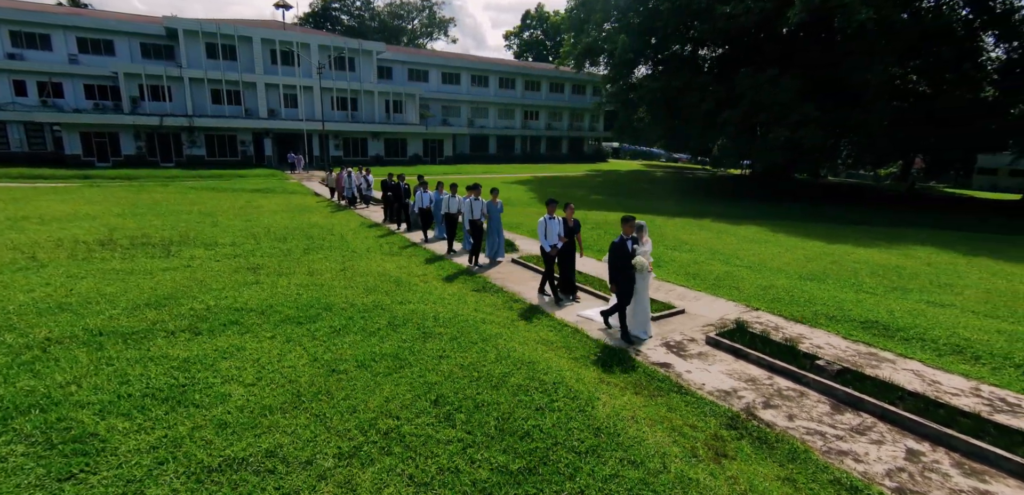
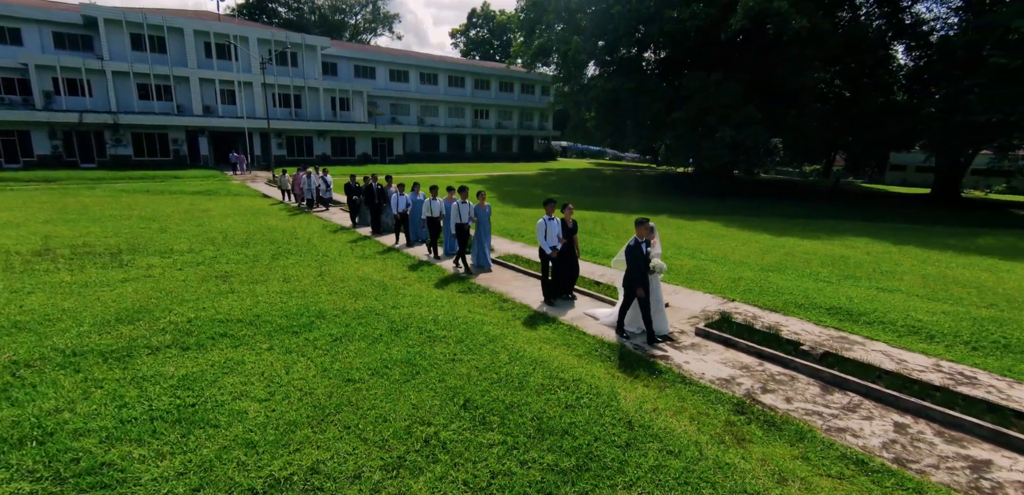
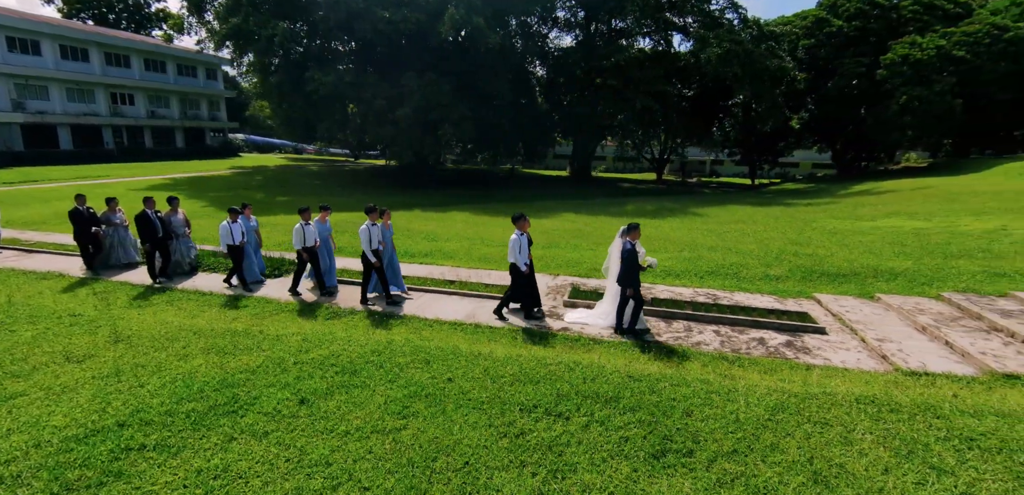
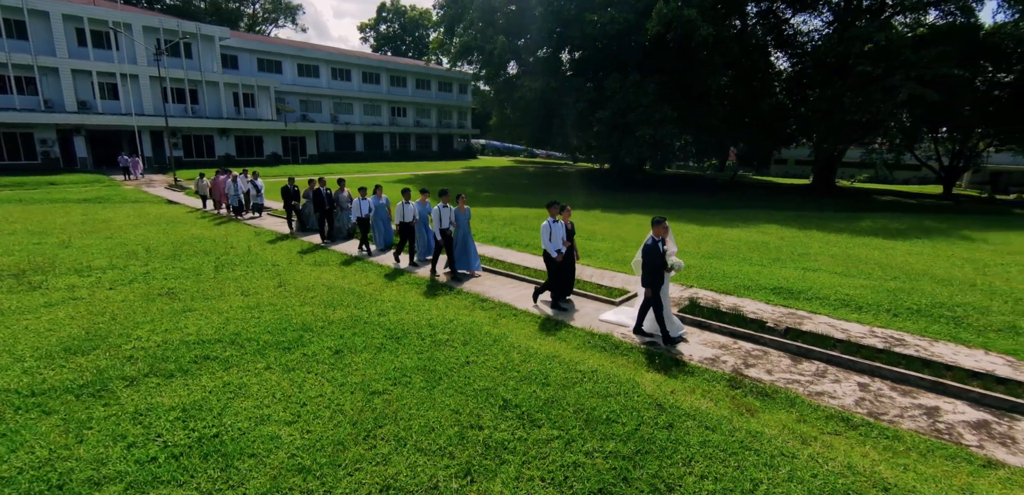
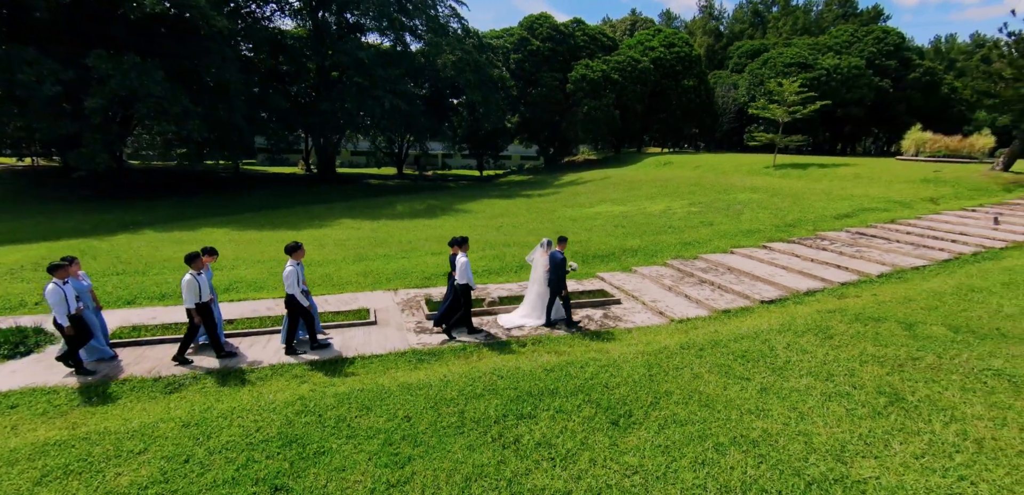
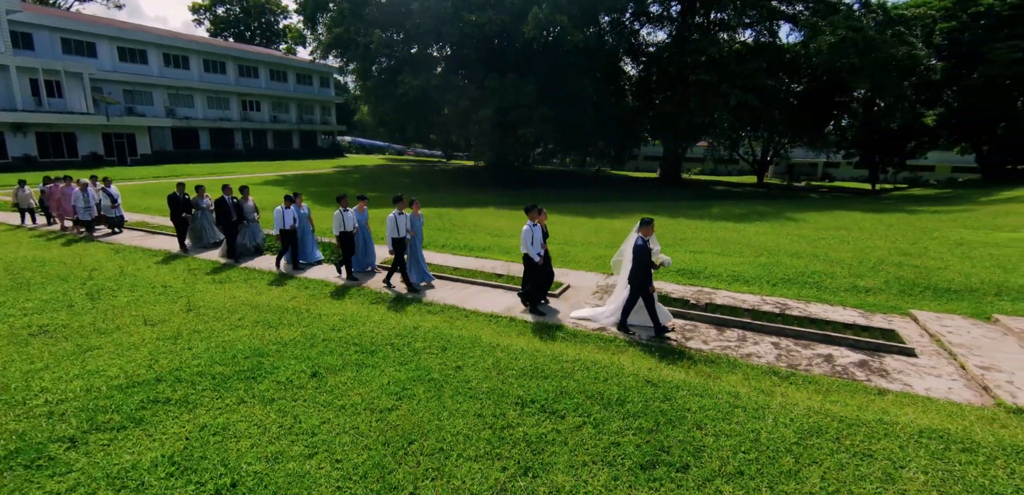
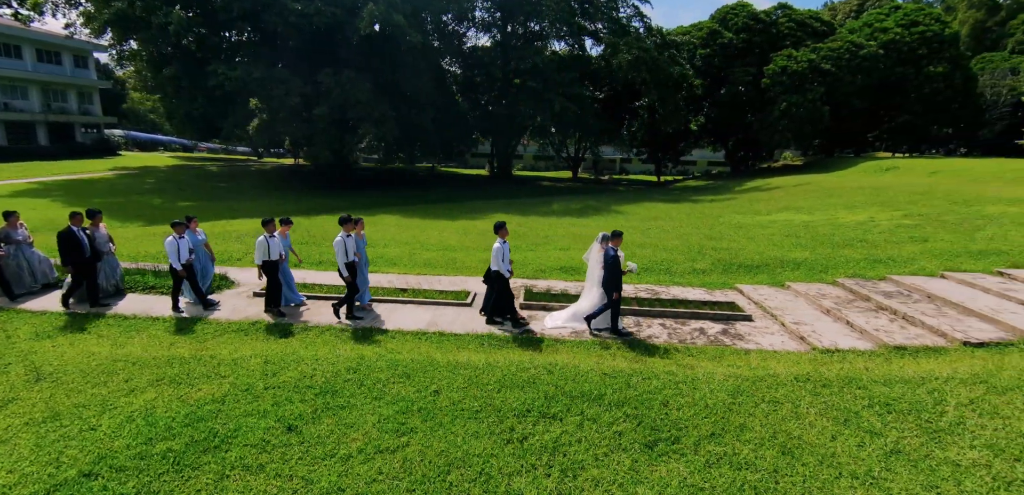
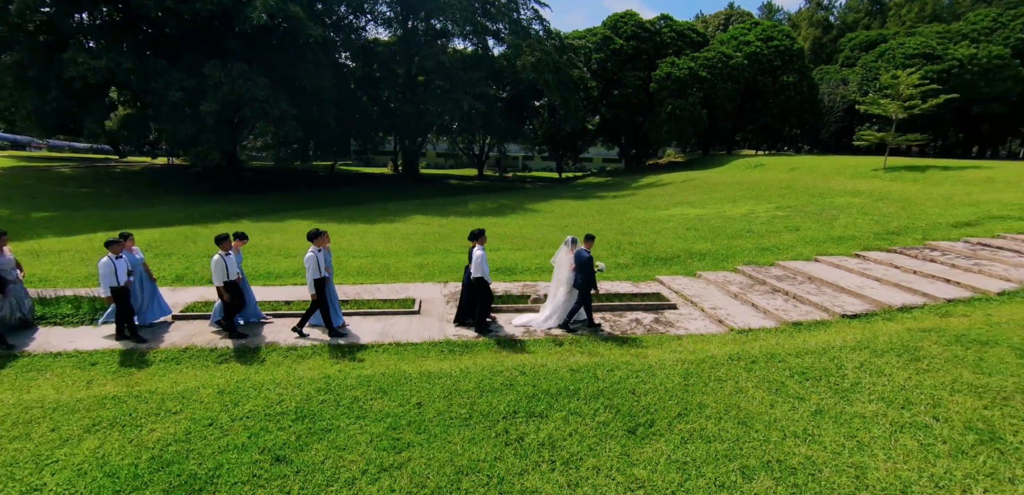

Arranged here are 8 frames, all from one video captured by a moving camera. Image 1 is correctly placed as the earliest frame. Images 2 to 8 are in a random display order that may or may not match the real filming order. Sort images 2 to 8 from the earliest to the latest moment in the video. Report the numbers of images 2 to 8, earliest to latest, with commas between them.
2, 4, 6, 3, 7, 8, 5
